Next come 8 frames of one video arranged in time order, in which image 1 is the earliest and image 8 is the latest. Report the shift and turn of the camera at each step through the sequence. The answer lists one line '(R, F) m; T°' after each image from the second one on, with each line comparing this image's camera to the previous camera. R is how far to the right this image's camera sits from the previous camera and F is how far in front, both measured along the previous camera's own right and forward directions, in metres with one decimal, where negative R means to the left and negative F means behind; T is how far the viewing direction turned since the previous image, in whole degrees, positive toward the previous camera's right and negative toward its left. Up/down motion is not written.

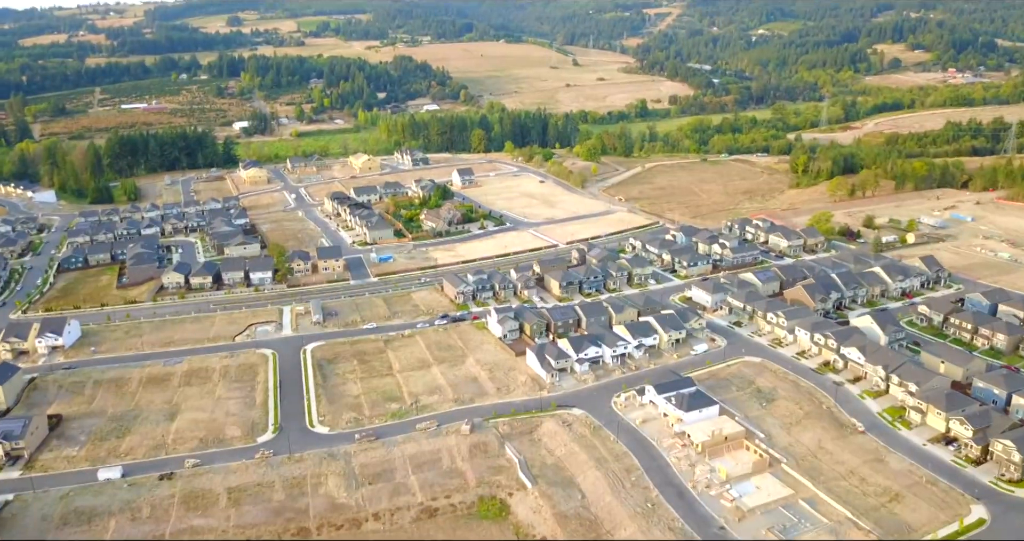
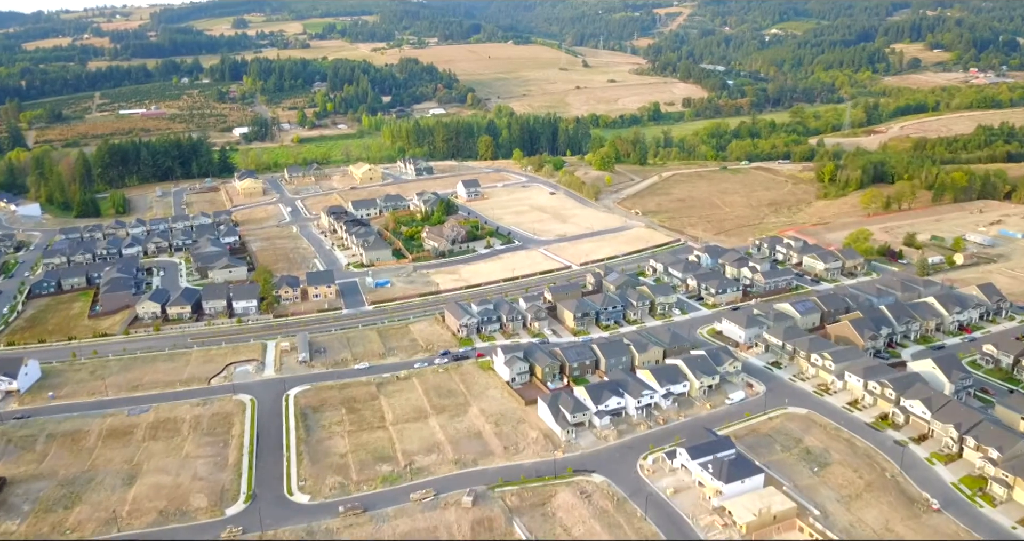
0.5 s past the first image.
(0.0, +4.4) m; -1°
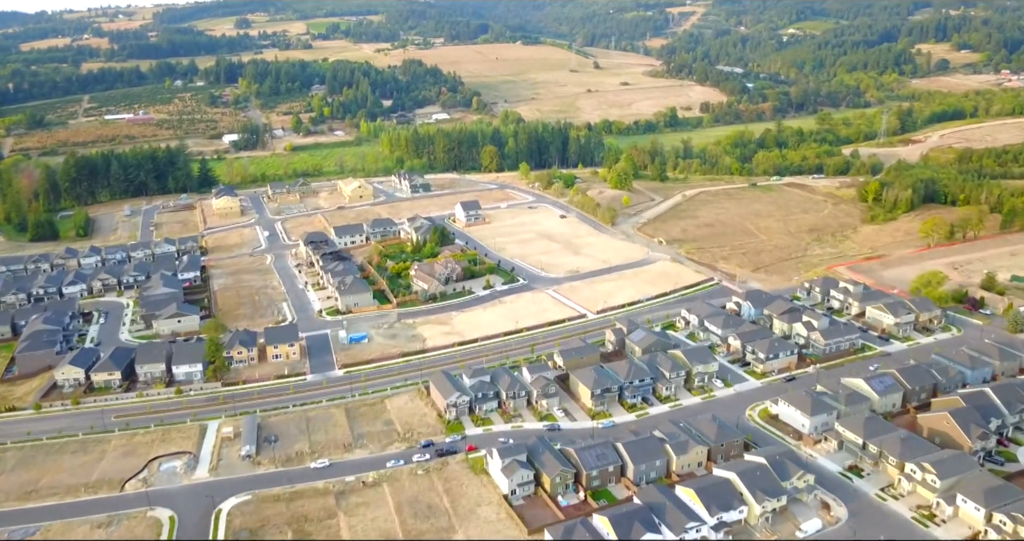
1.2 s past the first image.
(+0.3, +7.9) m; -1°
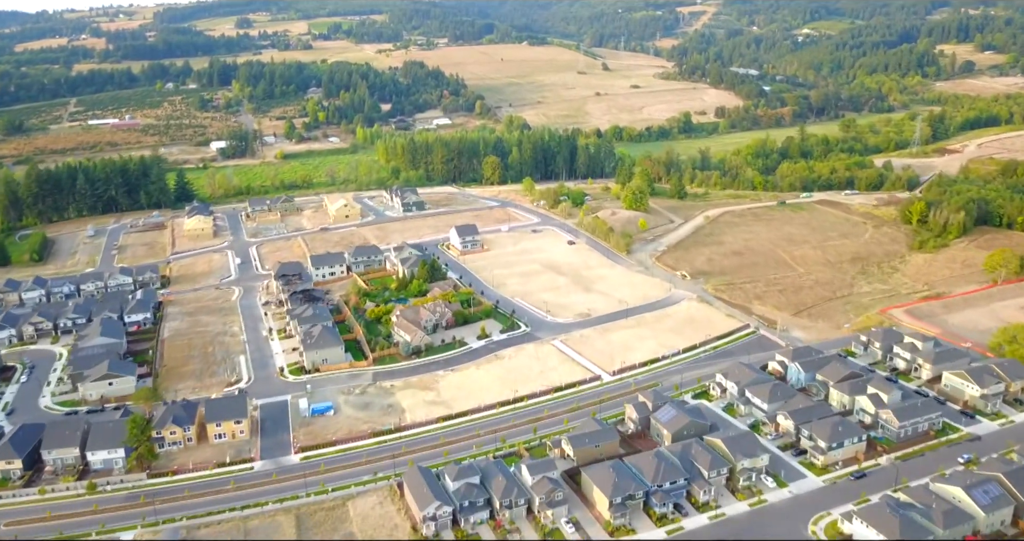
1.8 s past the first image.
(+0.3, +6.9) m; 0°
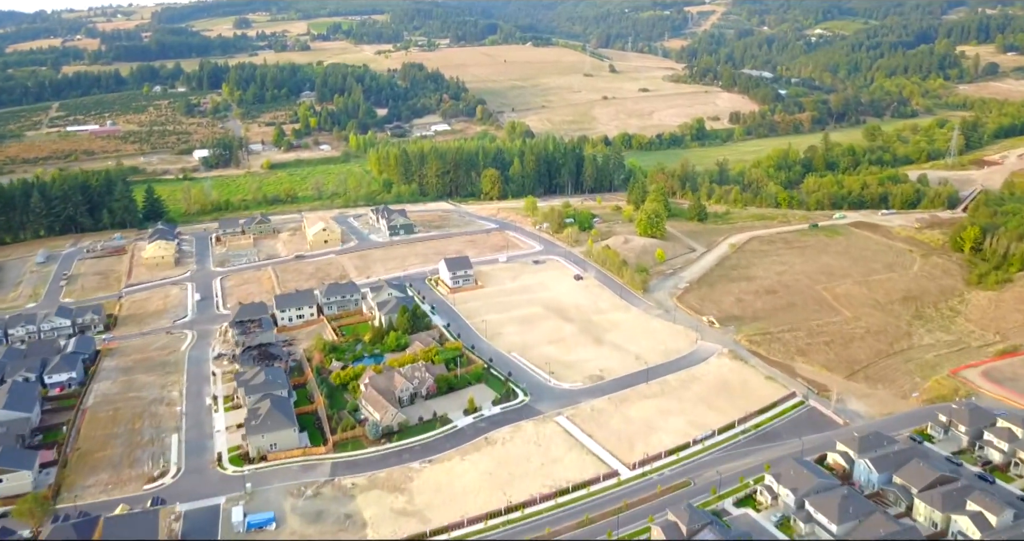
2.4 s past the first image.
(+0.4, +7.0) m; 0°
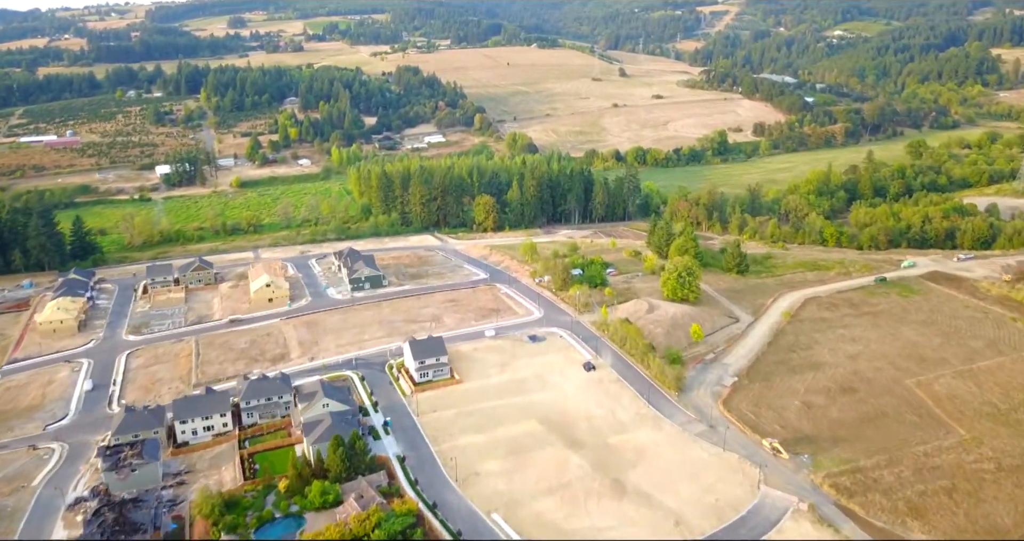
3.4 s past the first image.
(+0.8, +11.5) m; 0°
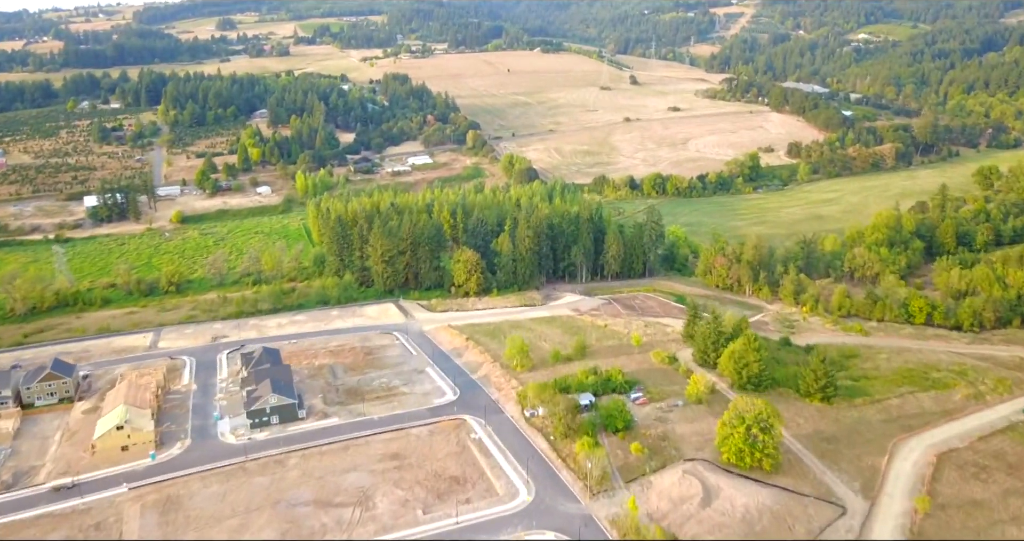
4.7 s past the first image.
(+1.1, +15.0) m; 0°
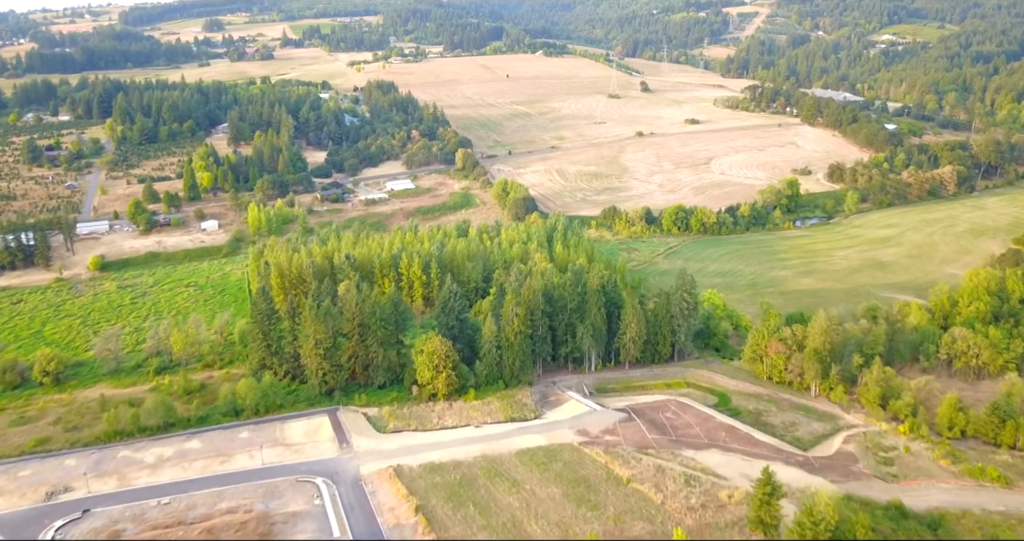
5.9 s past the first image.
(+1.1, +13.8) m; 0°
